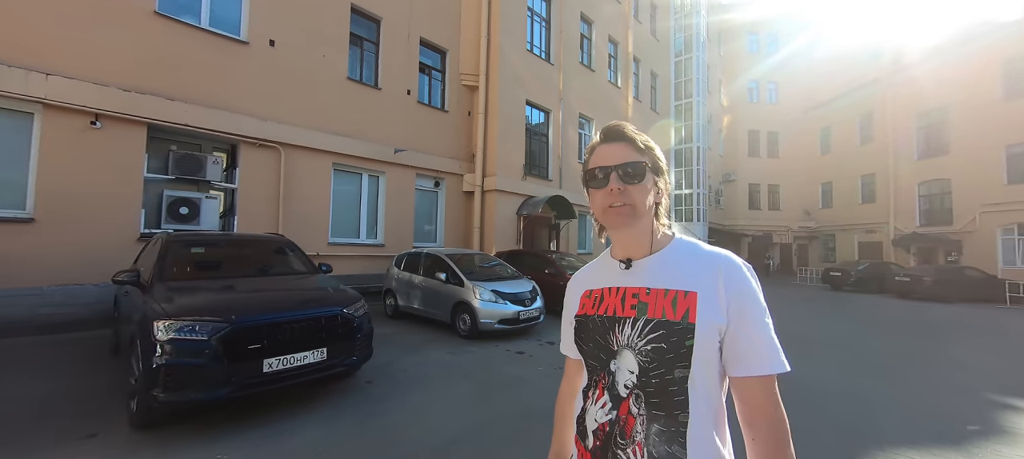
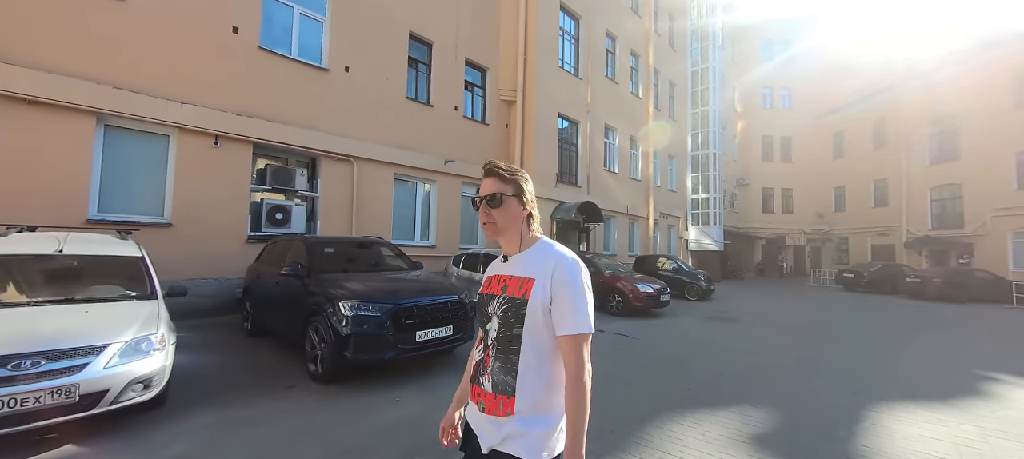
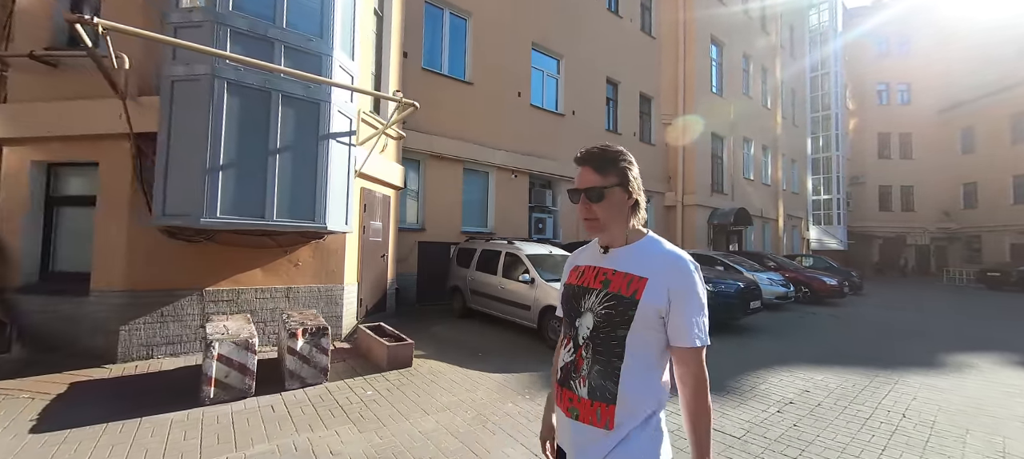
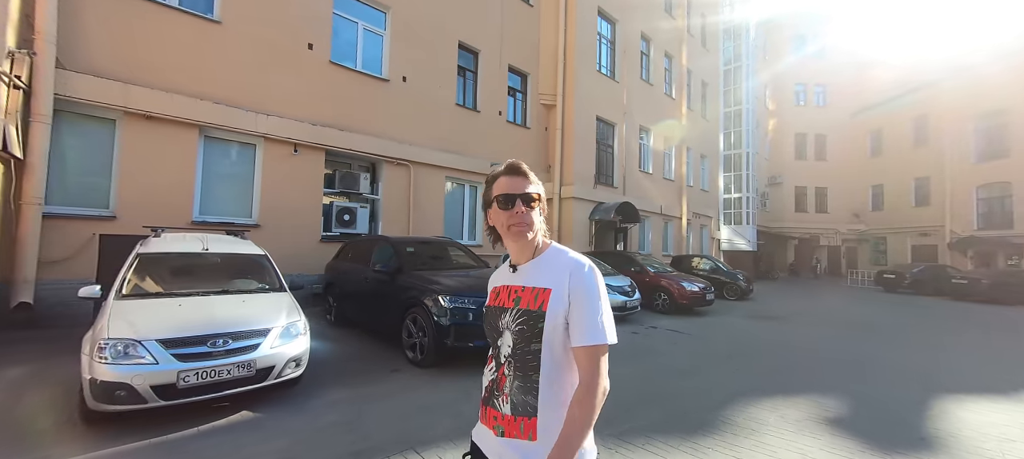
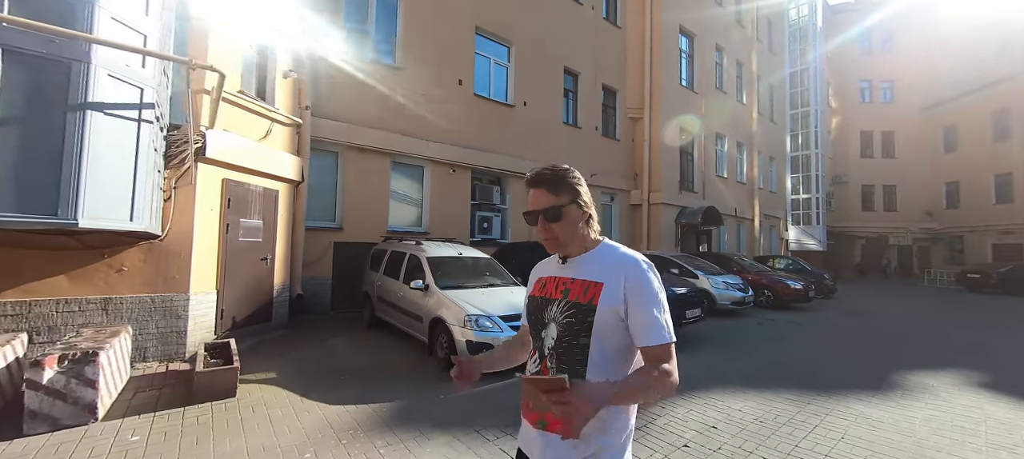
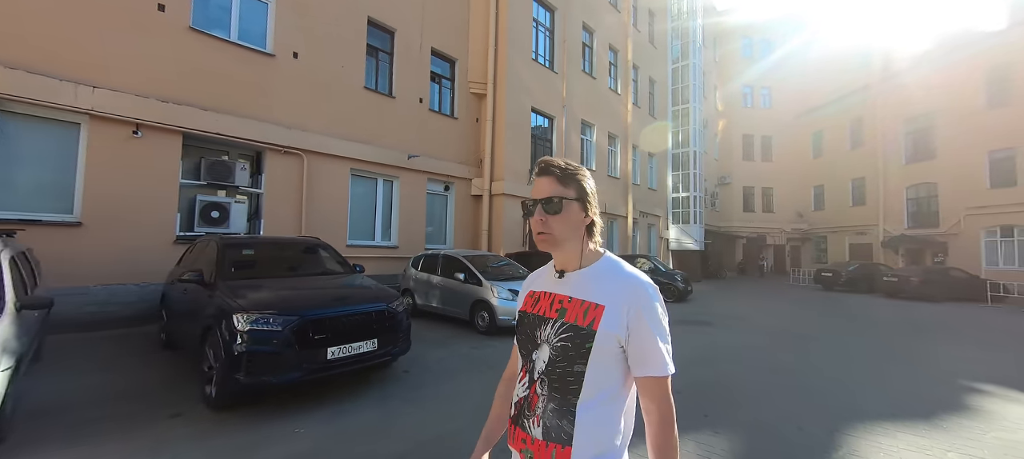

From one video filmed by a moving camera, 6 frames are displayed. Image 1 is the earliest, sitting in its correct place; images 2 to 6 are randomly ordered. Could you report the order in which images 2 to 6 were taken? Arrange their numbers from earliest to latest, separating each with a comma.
6, 2, 4, 5, 3
